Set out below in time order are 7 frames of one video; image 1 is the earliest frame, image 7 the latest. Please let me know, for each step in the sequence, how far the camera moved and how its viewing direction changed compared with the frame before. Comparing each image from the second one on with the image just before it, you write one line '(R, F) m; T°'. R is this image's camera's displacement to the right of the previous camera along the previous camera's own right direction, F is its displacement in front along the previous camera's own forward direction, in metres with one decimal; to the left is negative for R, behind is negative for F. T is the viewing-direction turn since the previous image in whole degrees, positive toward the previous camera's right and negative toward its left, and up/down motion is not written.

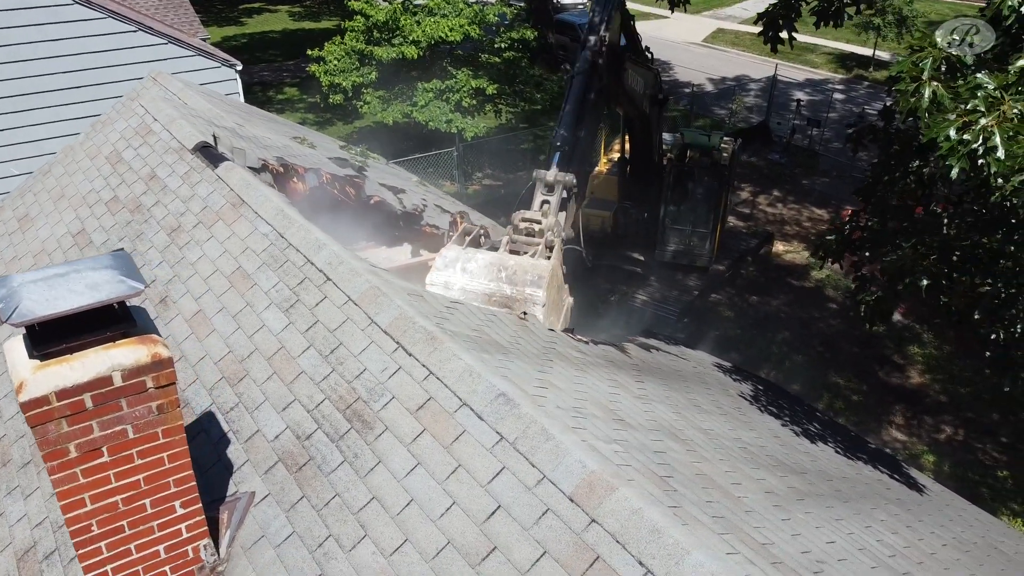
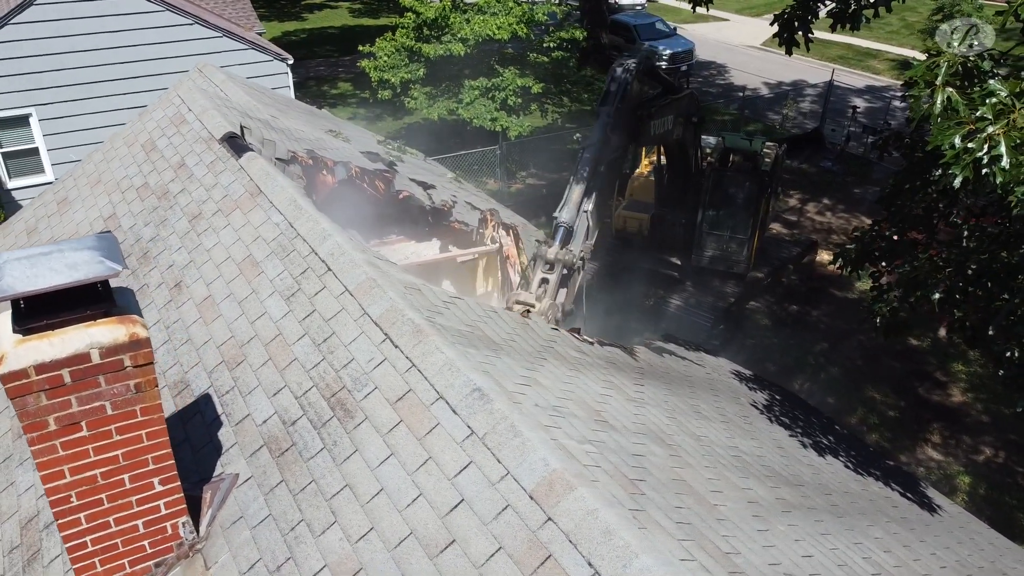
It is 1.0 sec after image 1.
(+0.4, 0.0) m; -4°
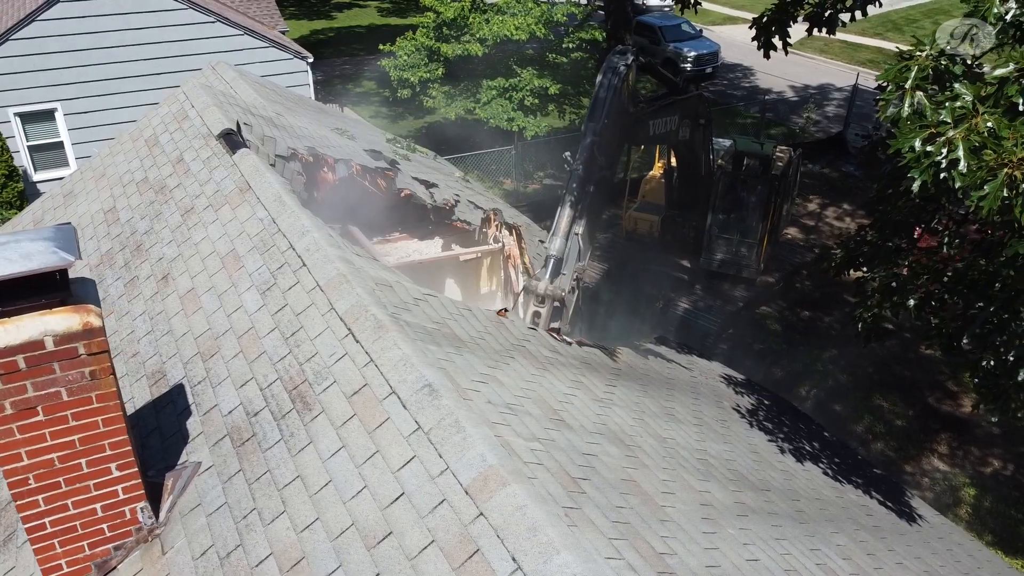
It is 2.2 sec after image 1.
(+0.4, 0.0) m; -2°
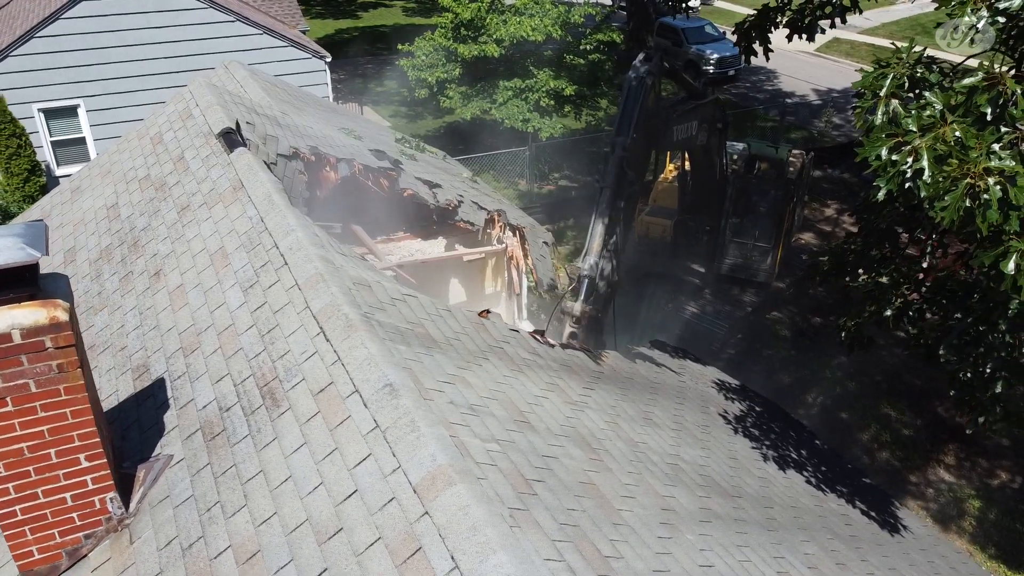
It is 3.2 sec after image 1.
(+0.4, 0.0) m; -2°
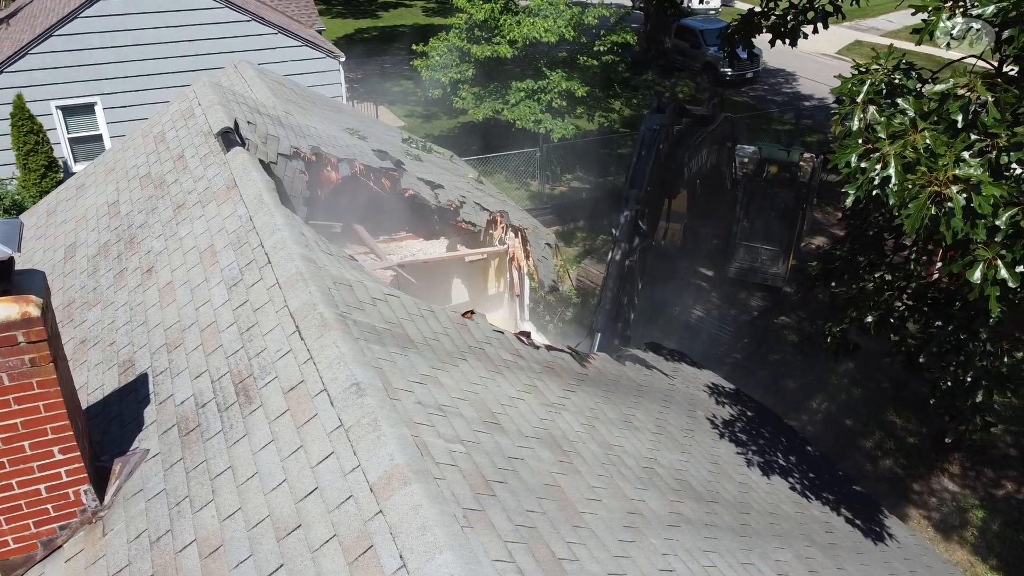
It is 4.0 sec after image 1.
(+0.3, 0.0) m; -1°
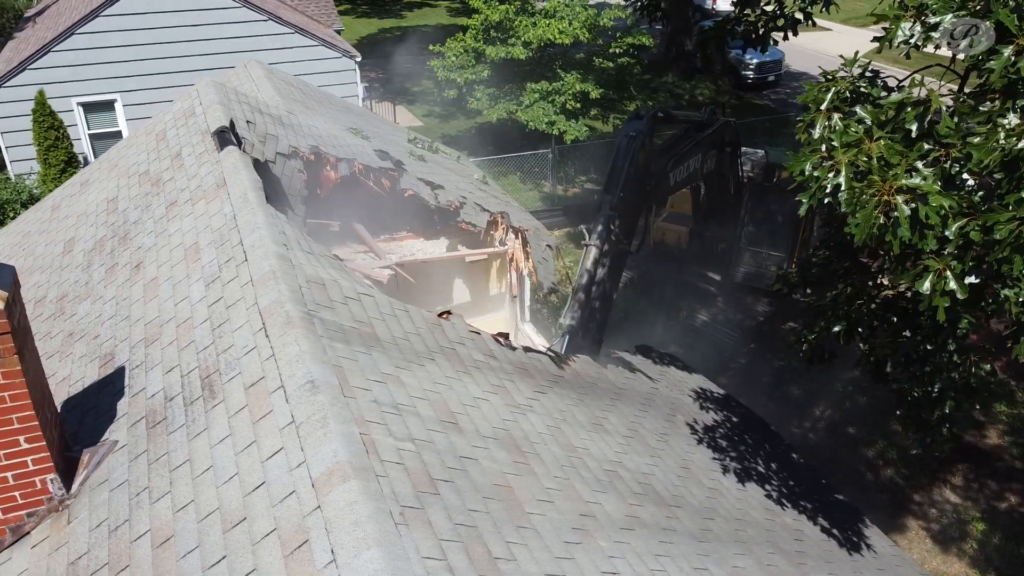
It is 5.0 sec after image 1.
(+0.4, -0.1) m; -2°
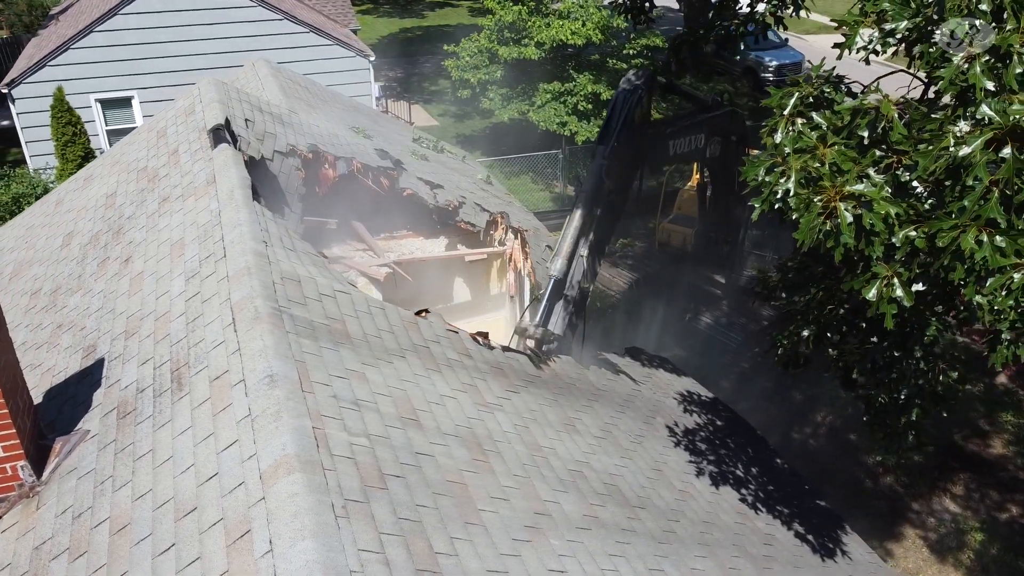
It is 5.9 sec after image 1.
(+0.4, -0.1) m; -2°
